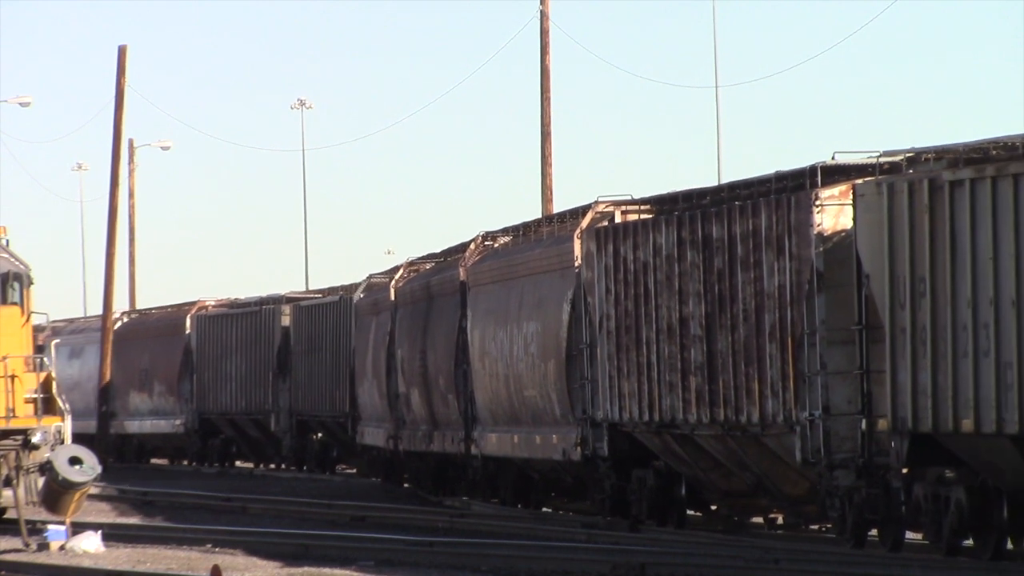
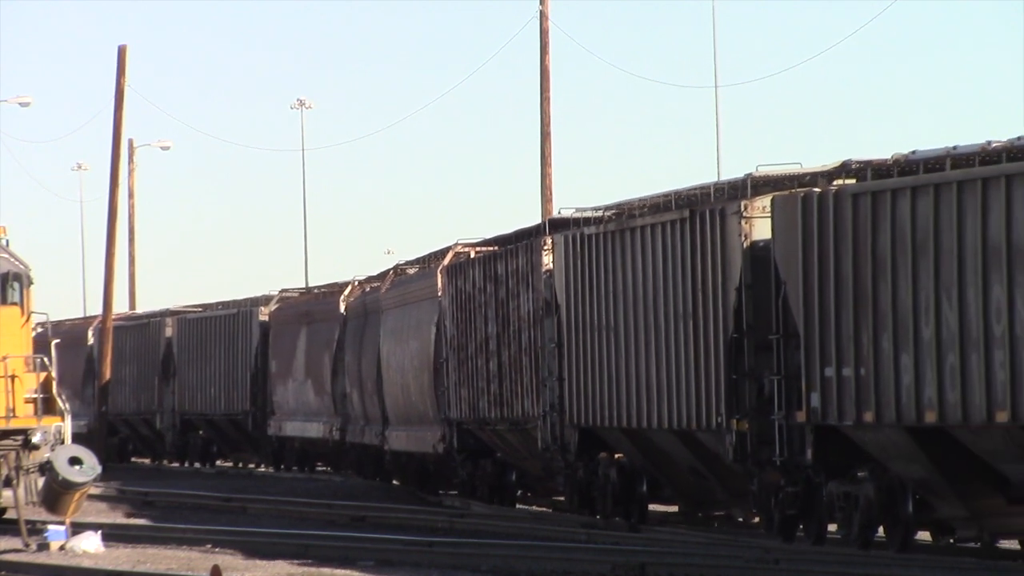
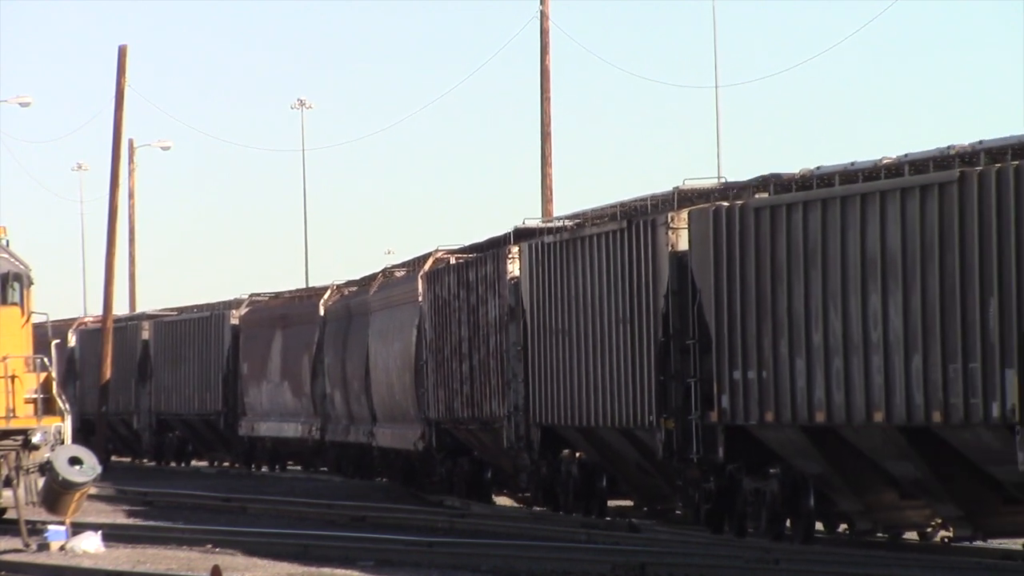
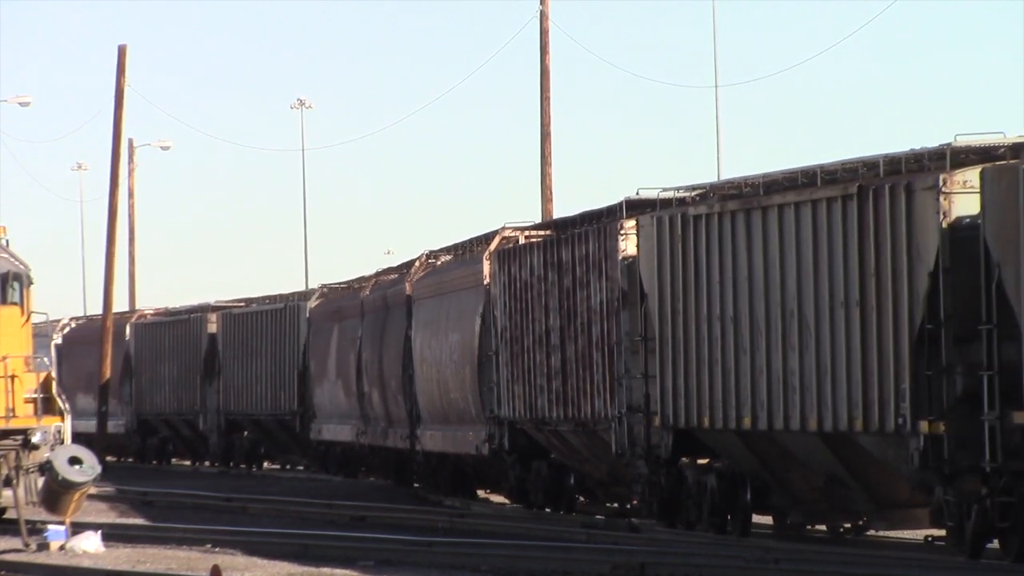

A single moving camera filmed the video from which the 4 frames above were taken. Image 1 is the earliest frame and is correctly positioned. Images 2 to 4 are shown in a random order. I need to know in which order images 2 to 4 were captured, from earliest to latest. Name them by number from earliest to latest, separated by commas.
4, 2, 3
